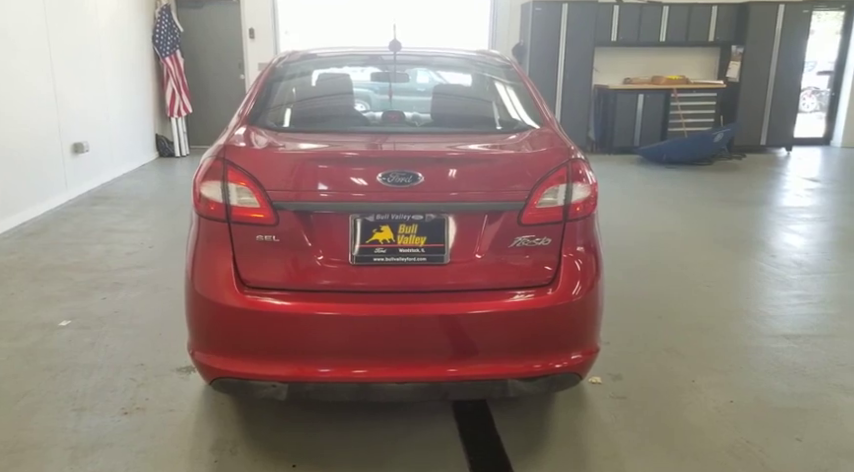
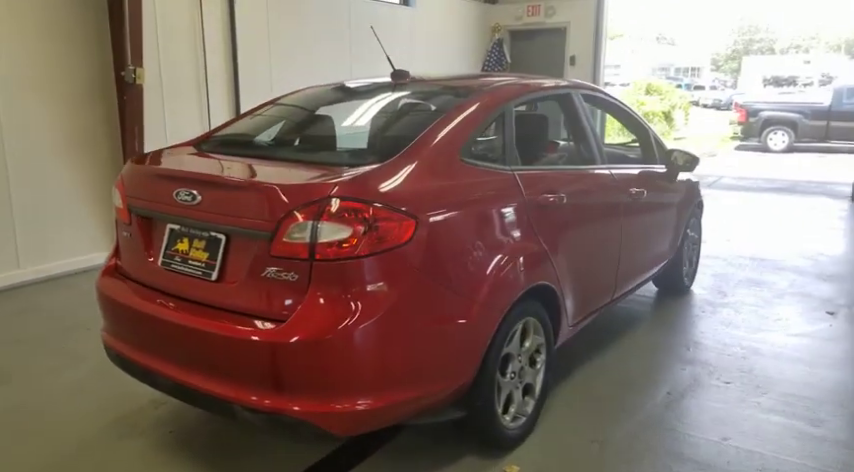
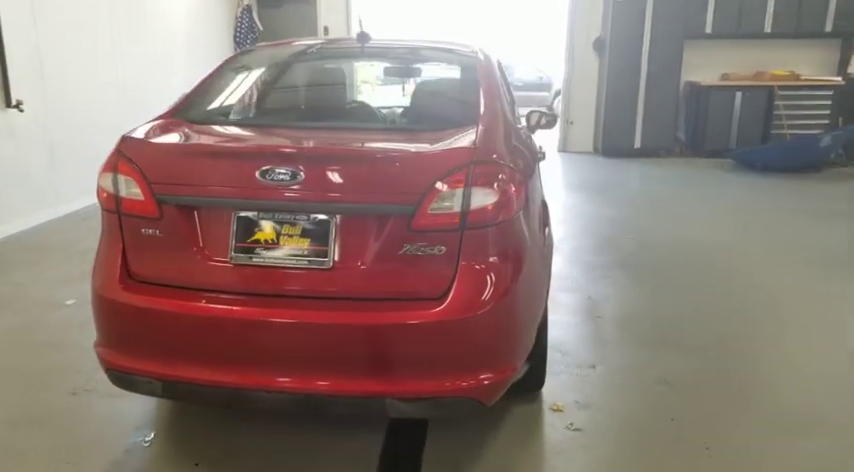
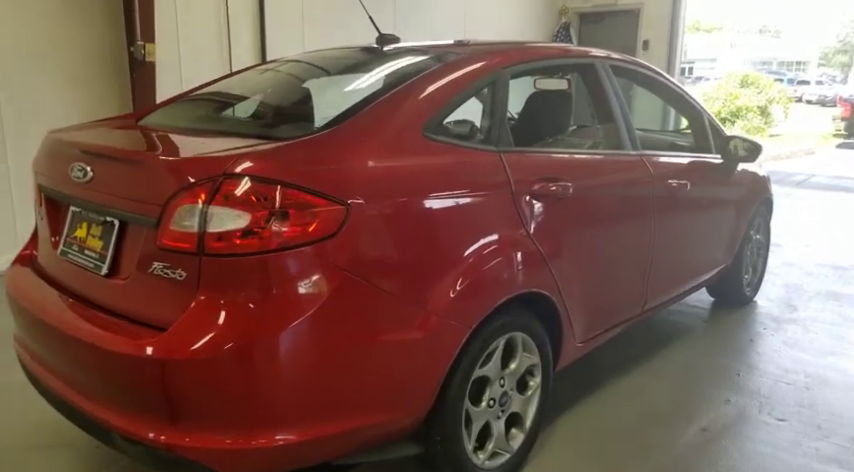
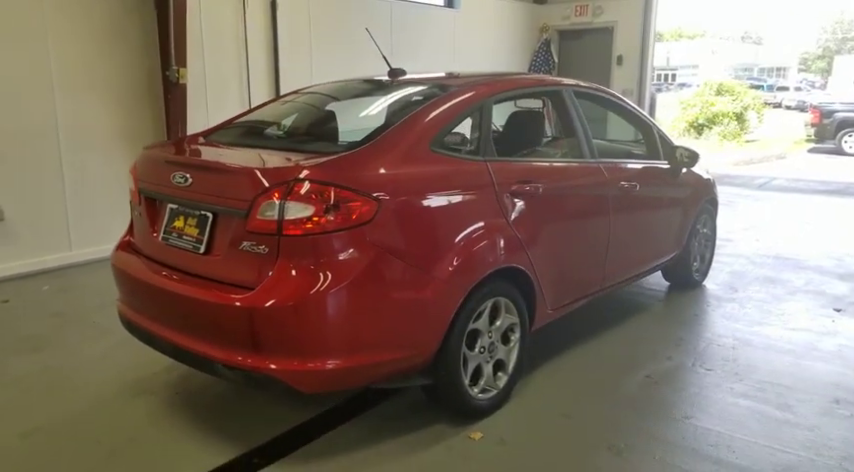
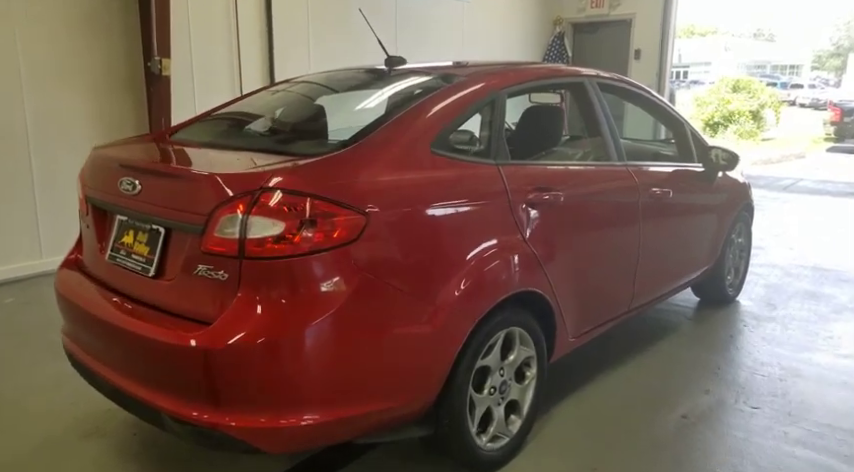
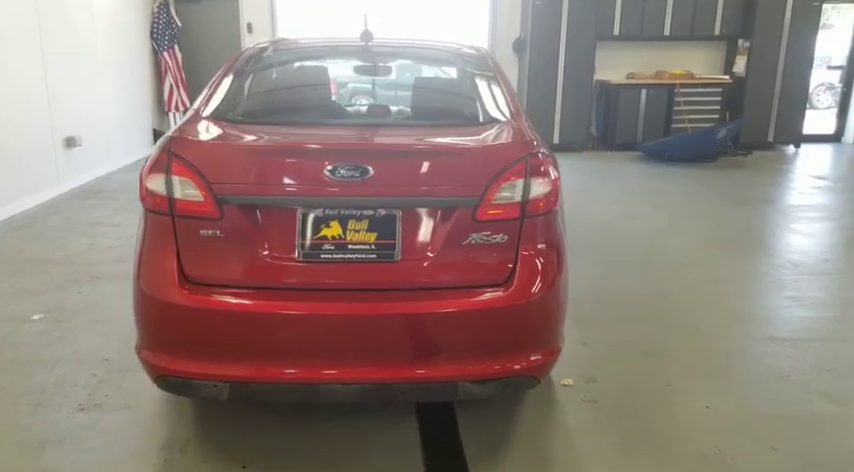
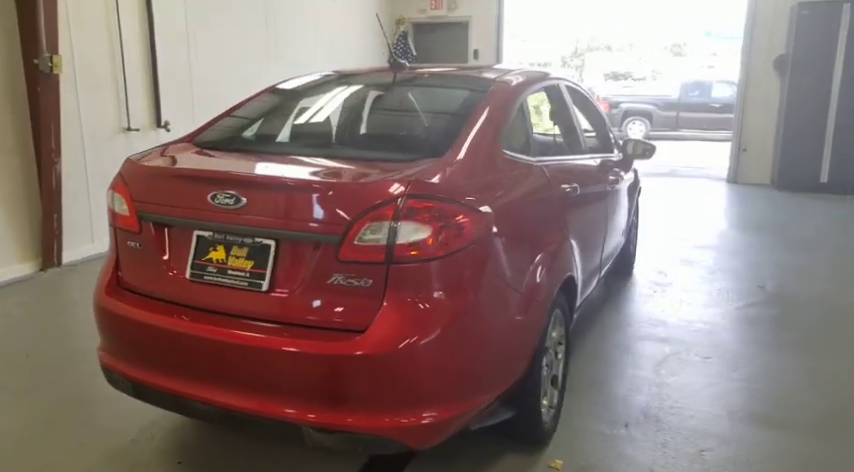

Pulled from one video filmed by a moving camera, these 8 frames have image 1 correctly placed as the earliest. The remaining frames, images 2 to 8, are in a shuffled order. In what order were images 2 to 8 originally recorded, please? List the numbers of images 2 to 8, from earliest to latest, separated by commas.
7, 3, 8, 2, 5, 6, 4
